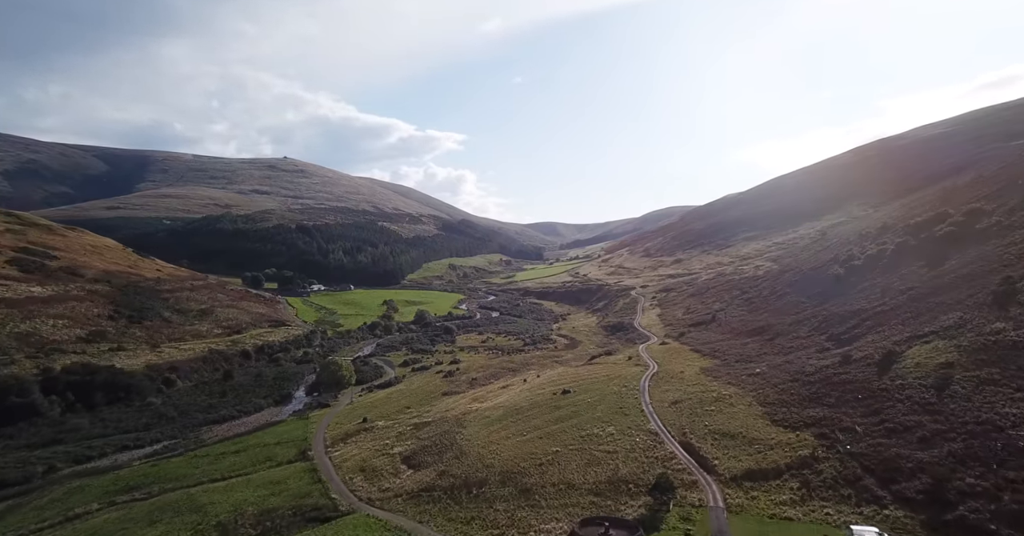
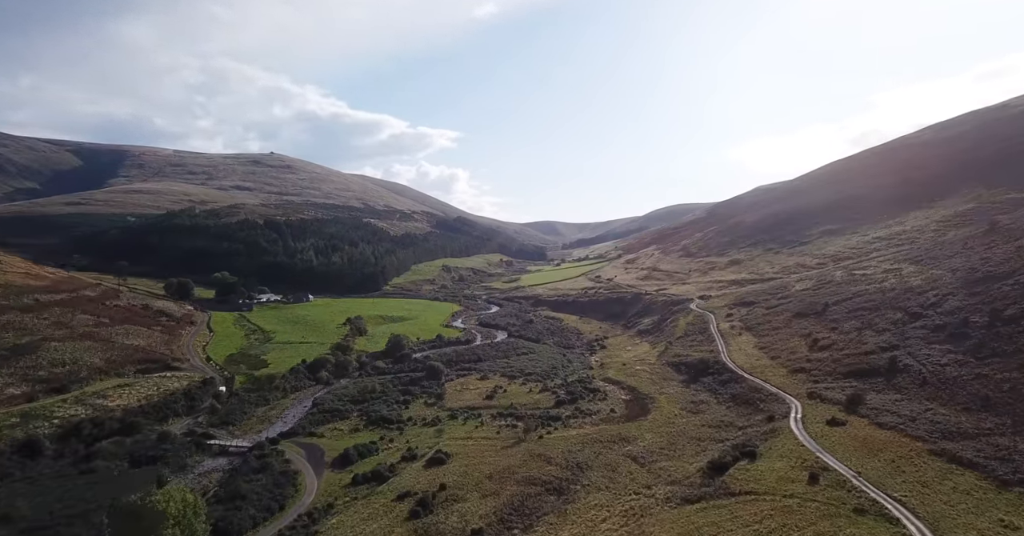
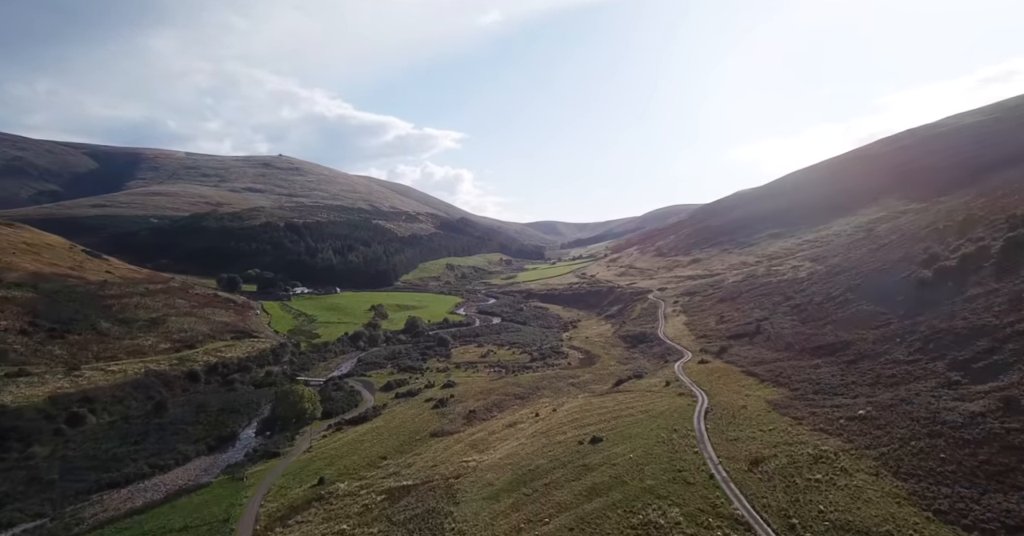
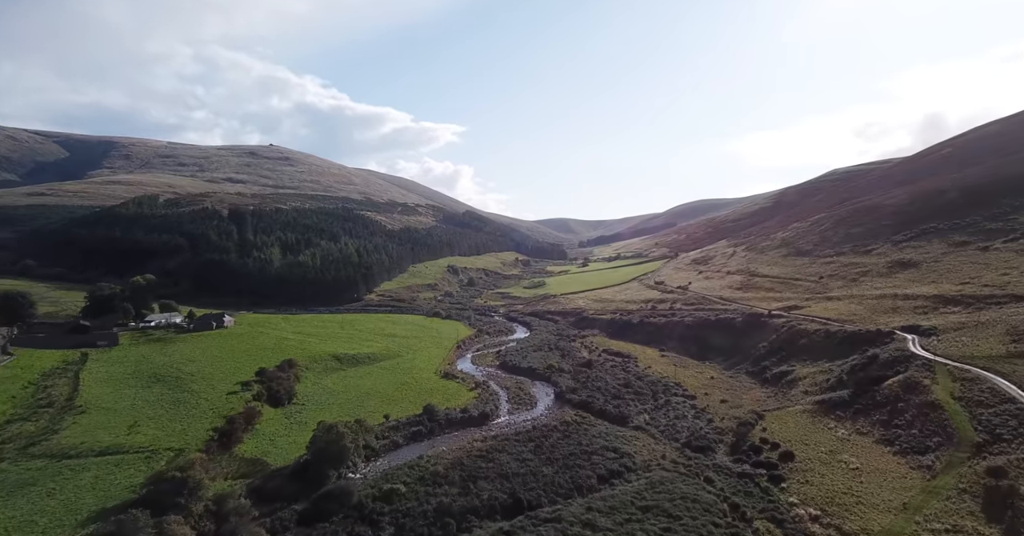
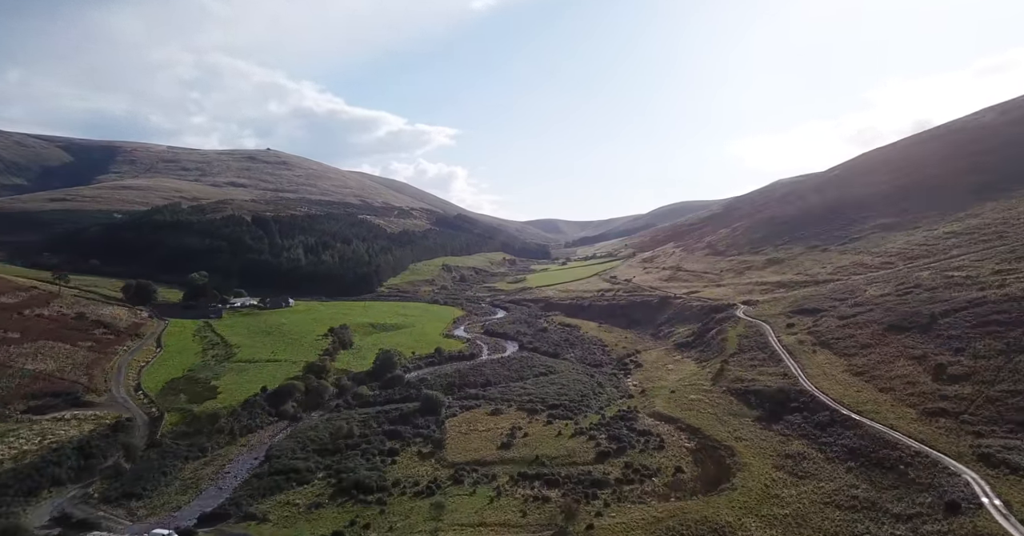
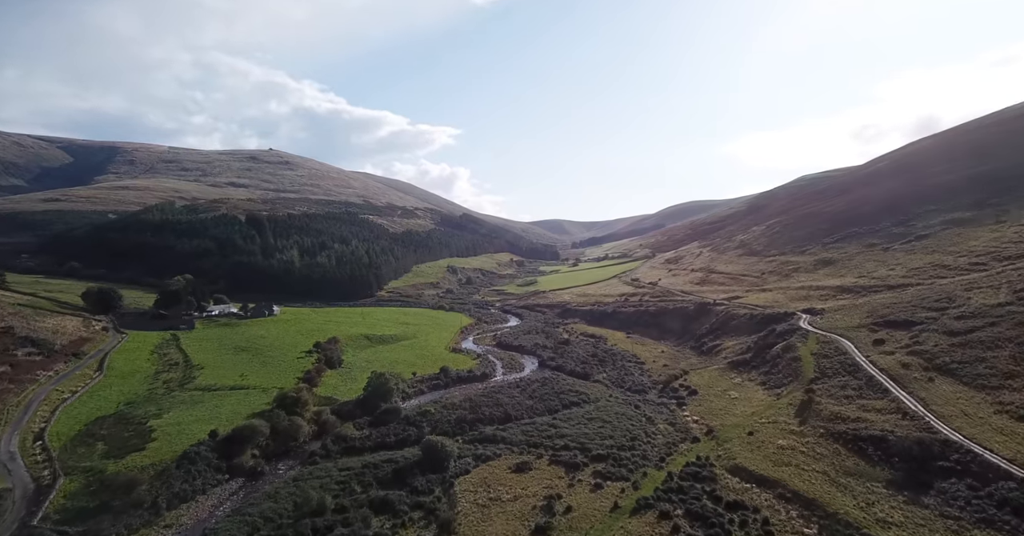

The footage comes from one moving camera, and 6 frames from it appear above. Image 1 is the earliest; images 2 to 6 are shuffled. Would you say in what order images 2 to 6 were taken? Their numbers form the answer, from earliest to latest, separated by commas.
3, 2, 5, 6, 4
